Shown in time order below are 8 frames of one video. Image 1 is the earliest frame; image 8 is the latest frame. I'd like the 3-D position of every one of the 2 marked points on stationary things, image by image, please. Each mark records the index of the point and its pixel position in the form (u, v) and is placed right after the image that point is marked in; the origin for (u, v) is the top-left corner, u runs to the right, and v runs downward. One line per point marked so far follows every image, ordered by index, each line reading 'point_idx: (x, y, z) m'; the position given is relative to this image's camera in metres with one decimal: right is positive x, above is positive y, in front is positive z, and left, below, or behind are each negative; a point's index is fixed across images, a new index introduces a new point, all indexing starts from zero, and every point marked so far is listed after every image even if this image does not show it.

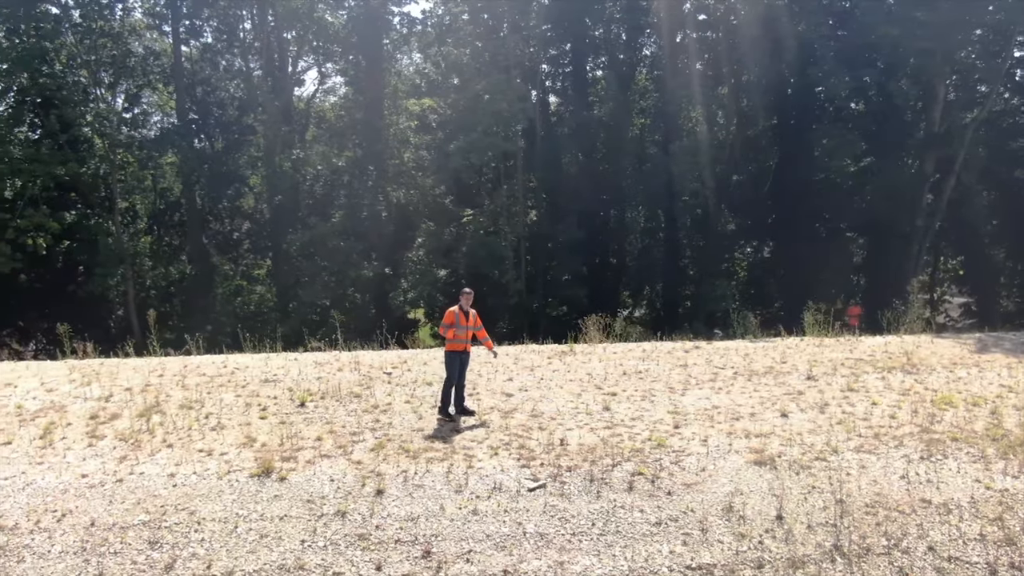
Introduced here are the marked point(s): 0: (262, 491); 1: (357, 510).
0: (-2.2, -1.8, +7.9) m
1: (-1.4, -1.9, +7.6) m
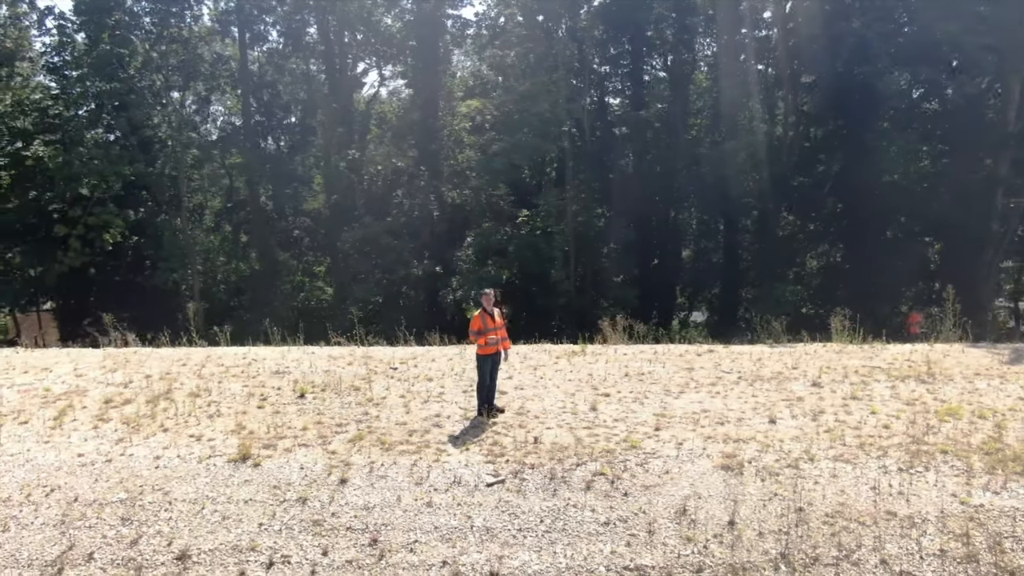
0: (-2.6, -1.7, +8.3) m
1: (-1.8, -1.9, +8.0) m
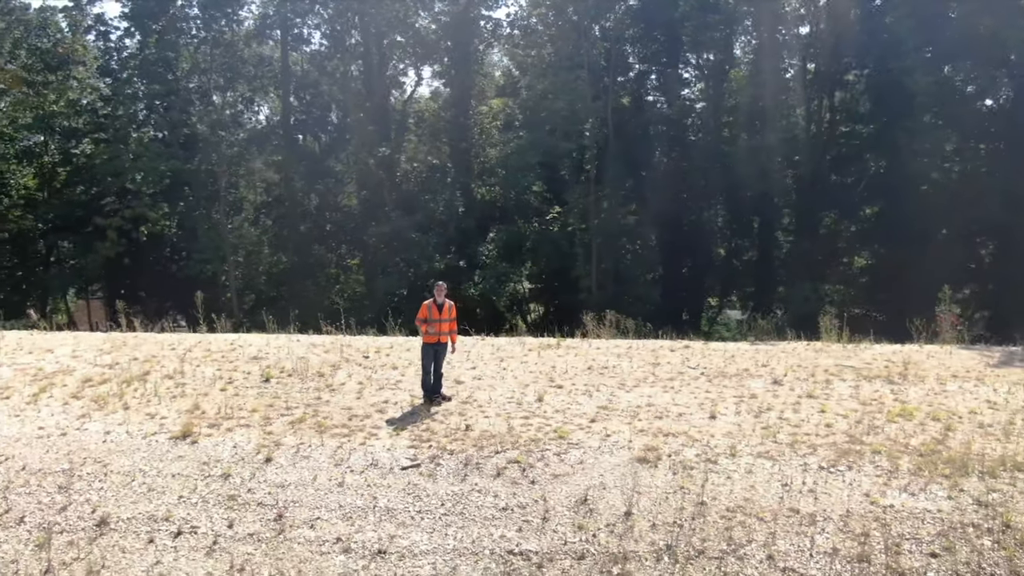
0: (-3.4, -1.6, +8.8) m
1: (-2.6, -1.7, +8.4) m
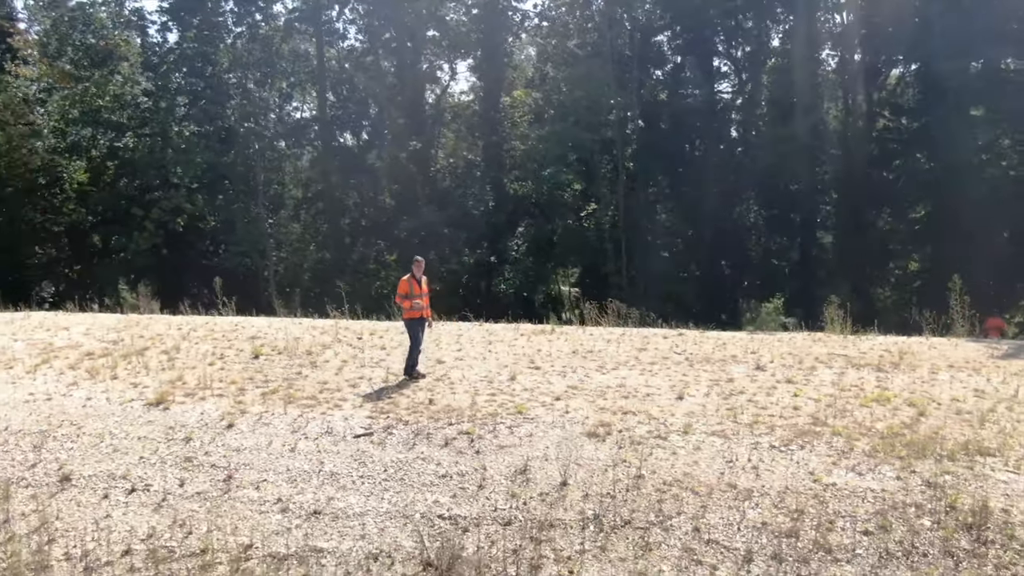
0: (-3.8, -1.3, +9.2) m
1: (-3.1, -1.5, +8.7) m
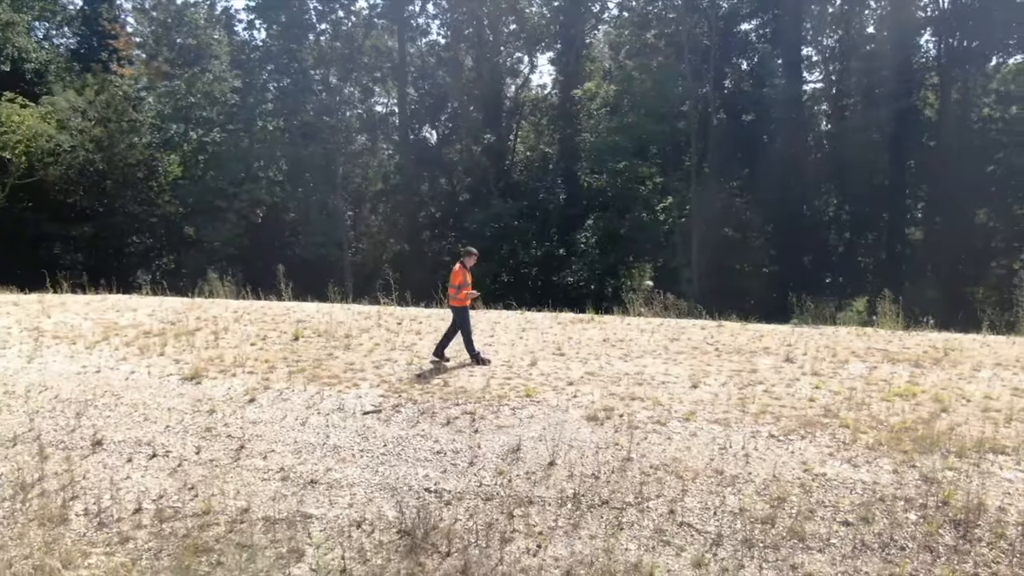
0: (-3.7, -1.1, +9.8) m
1: (-3.0, -1.3, +9.2) m
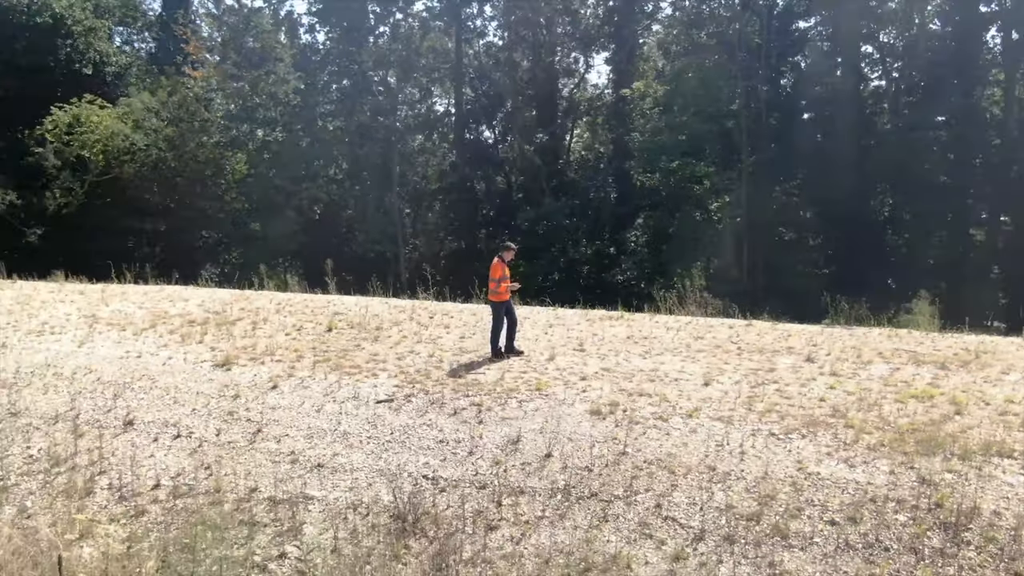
0: (-3.5, -1.0, +10.2) m
1: (-2.9, -1.2, +9.6) m
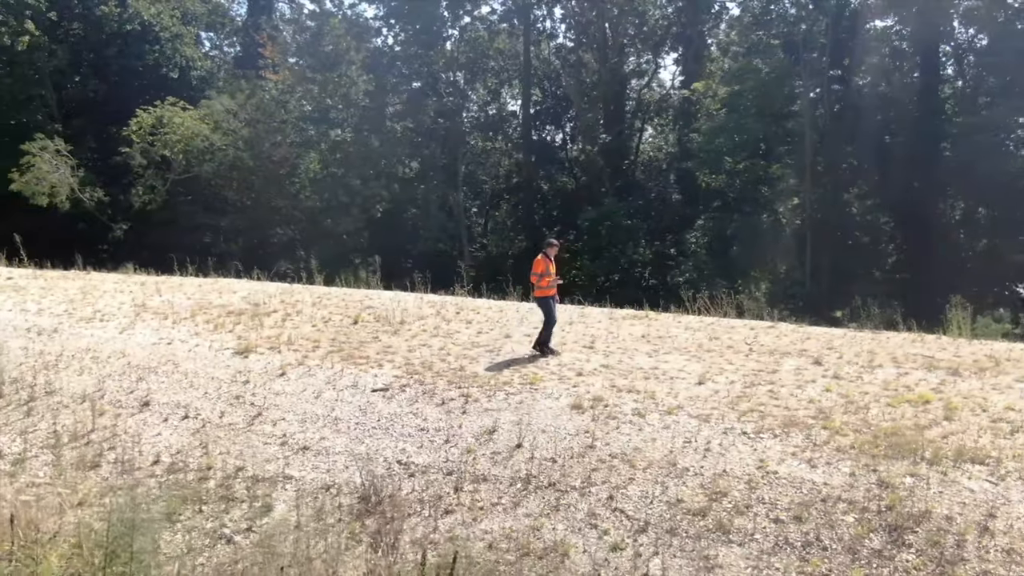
0: (-3.5, -0.9, +10.8) m
1: (-2.9, -1.1, +10.1) m
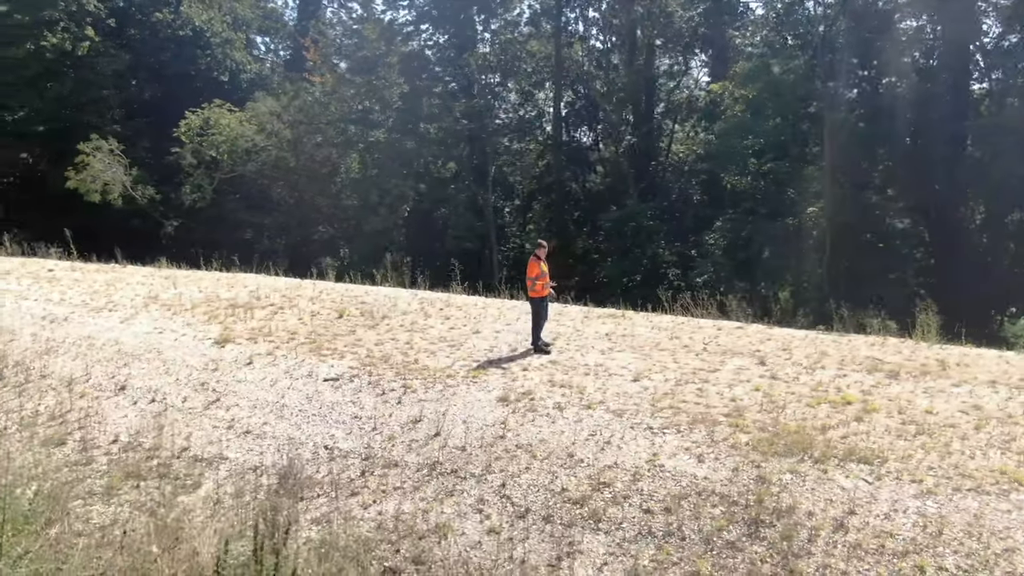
0: (-4.0, -0.8, +11.5) m
1: (-3.5, -1.0, +10.8) m
